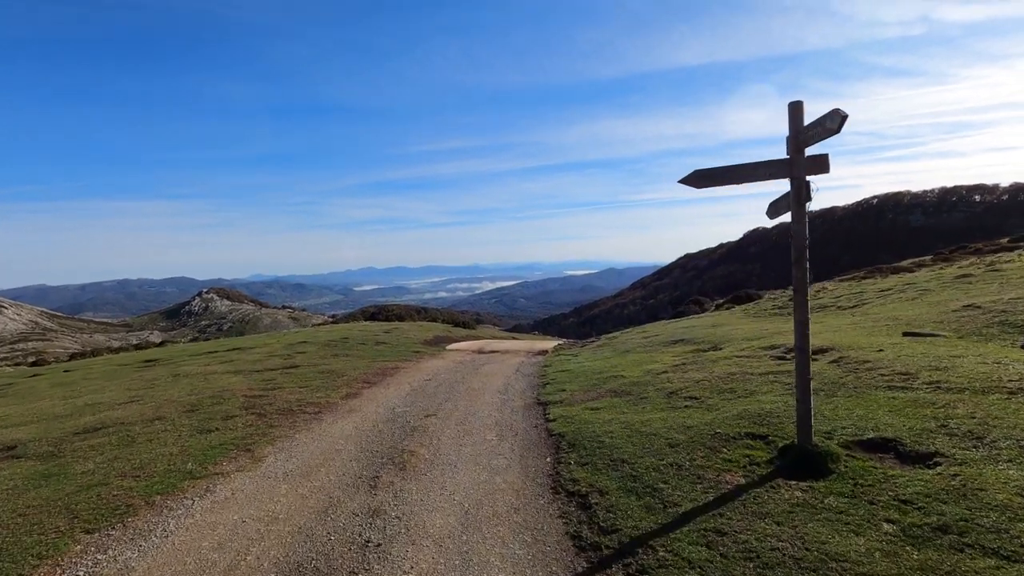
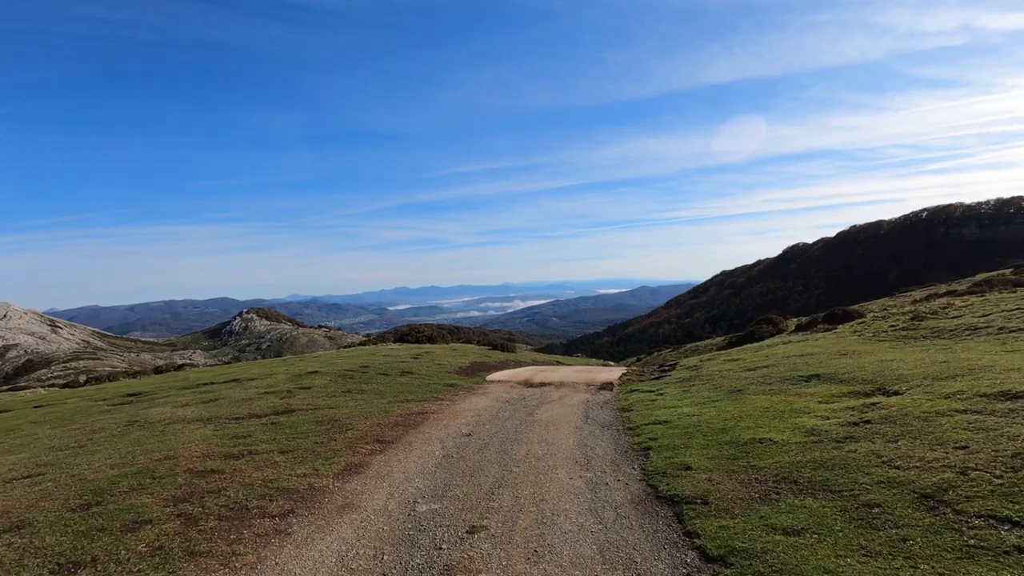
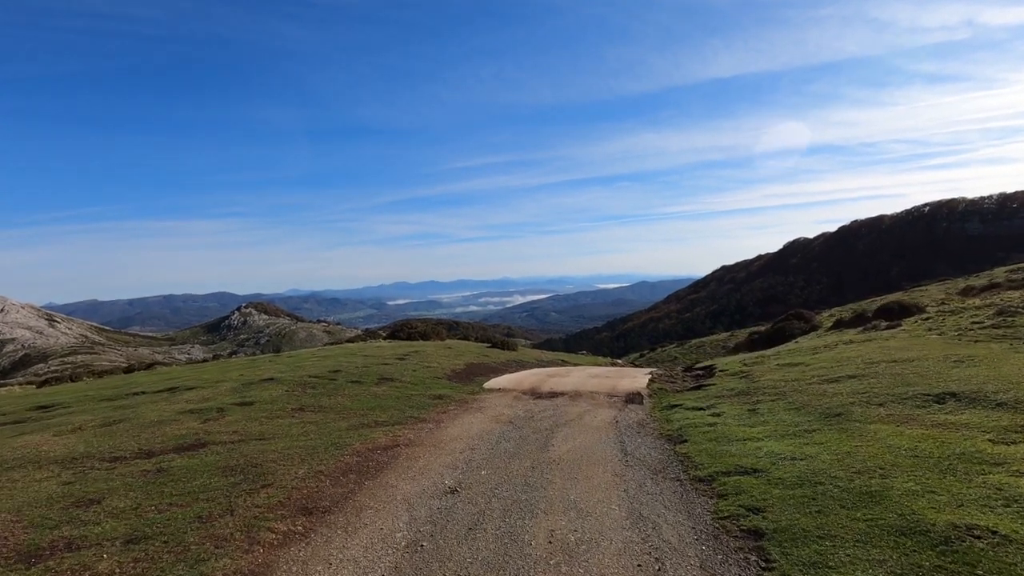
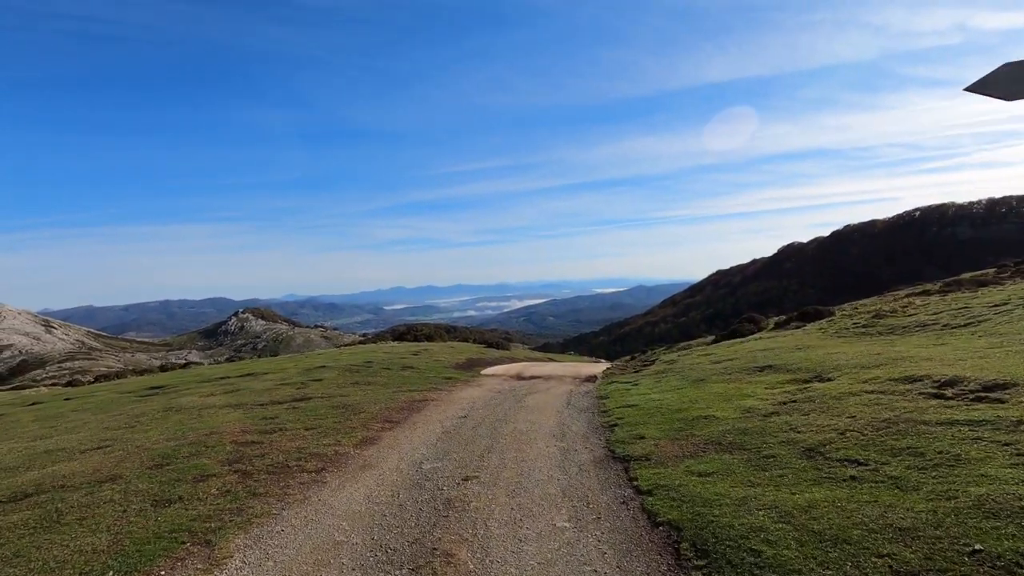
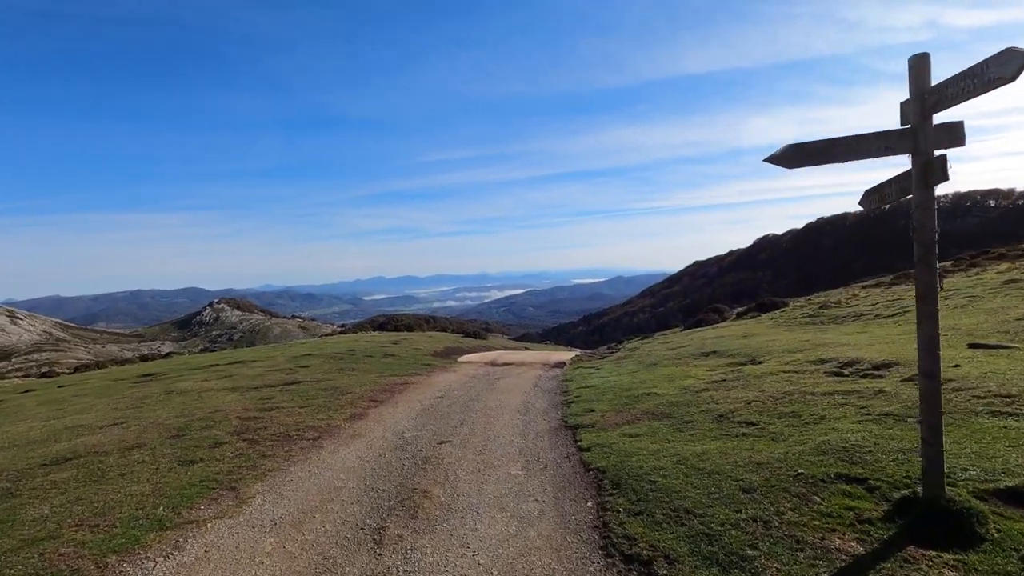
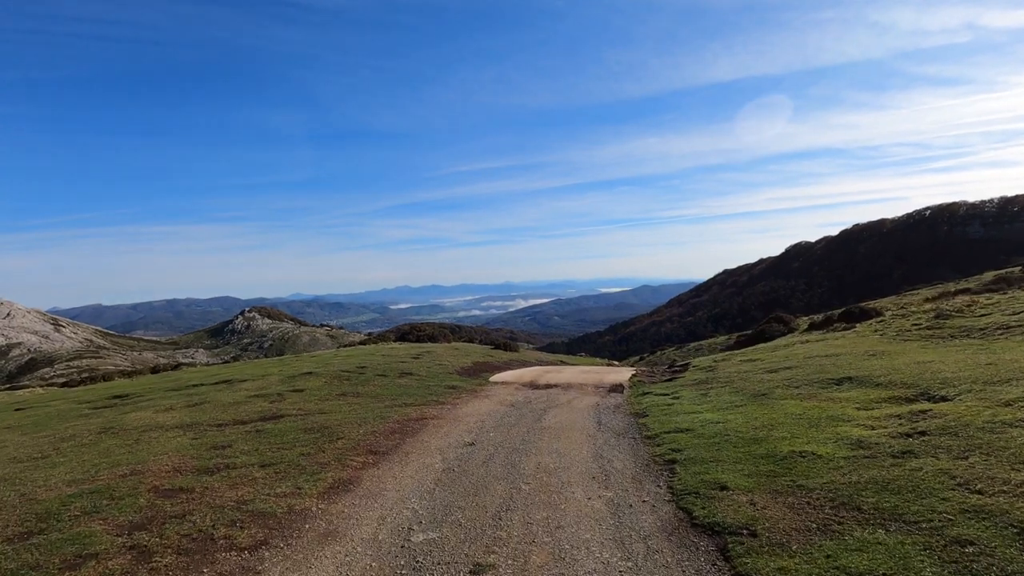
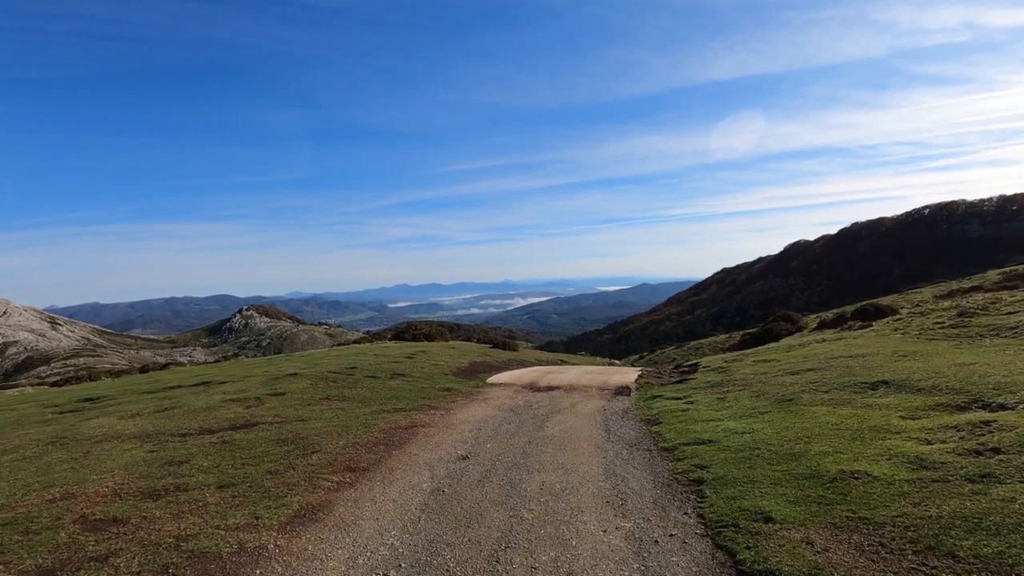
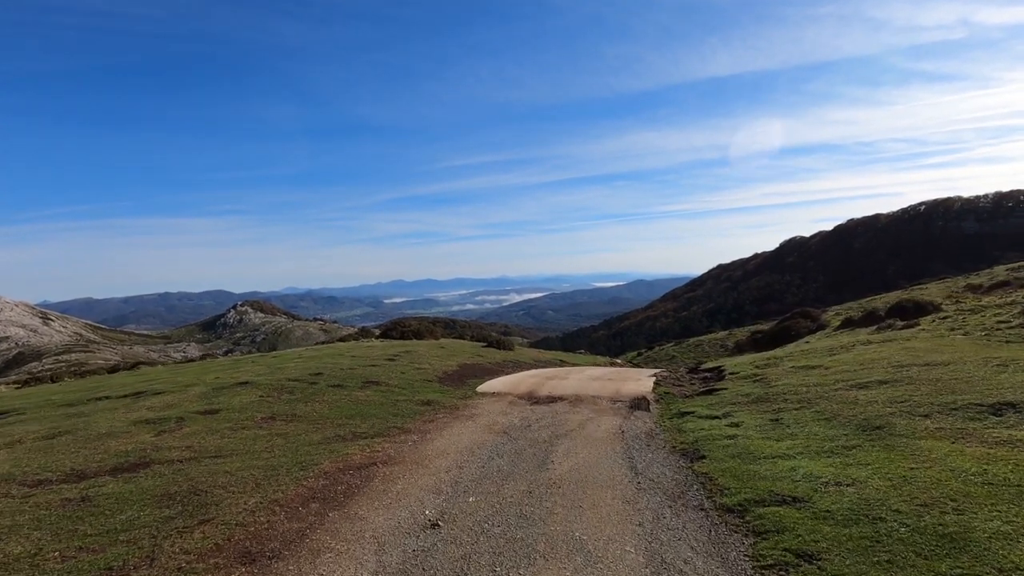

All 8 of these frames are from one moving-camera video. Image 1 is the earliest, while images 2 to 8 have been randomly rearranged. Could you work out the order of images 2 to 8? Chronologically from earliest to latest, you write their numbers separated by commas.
5, 4, 2, 6, 7, 3, 8
